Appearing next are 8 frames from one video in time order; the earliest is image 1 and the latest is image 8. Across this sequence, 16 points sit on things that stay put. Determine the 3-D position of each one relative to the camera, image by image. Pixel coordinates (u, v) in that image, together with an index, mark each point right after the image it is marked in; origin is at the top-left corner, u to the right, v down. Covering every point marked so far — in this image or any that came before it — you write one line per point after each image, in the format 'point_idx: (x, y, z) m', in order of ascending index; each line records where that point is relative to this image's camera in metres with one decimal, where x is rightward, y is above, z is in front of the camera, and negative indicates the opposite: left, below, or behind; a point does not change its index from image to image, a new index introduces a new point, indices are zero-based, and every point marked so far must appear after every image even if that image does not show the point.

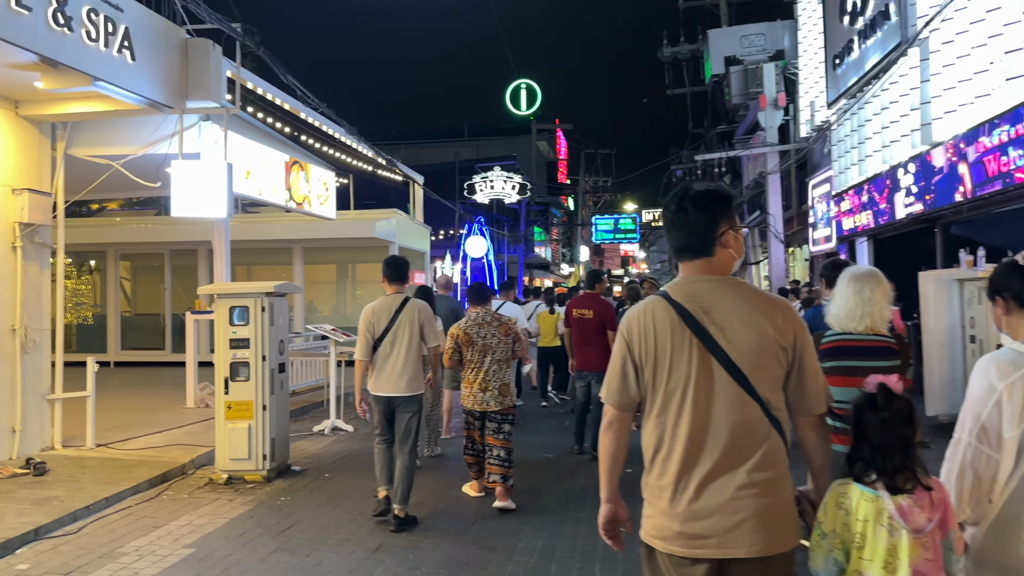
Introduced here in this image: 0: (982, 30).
0: (+5.7, +3.1, +9.4) m
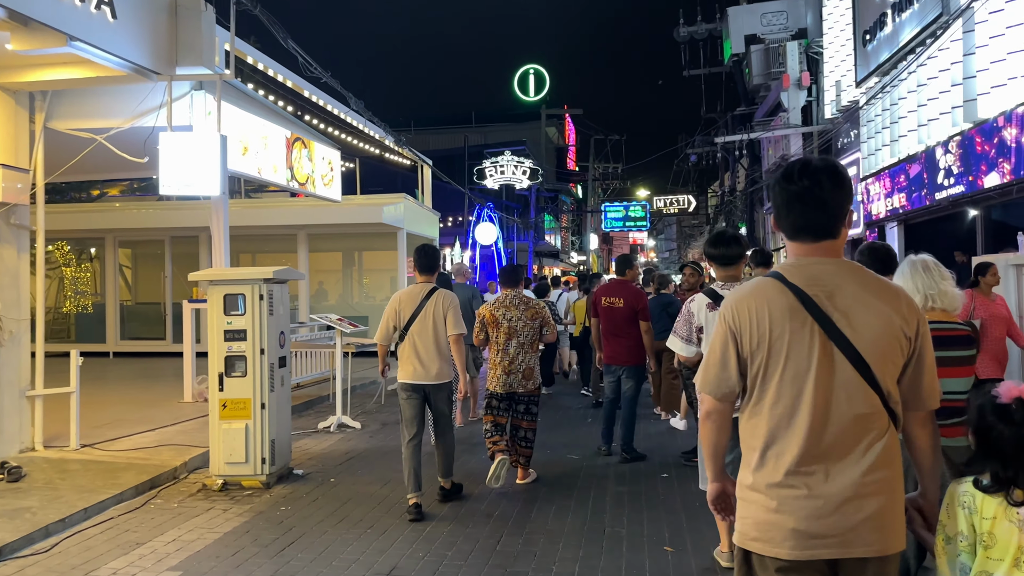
0: (+5.9, +3.2, +8.7) m
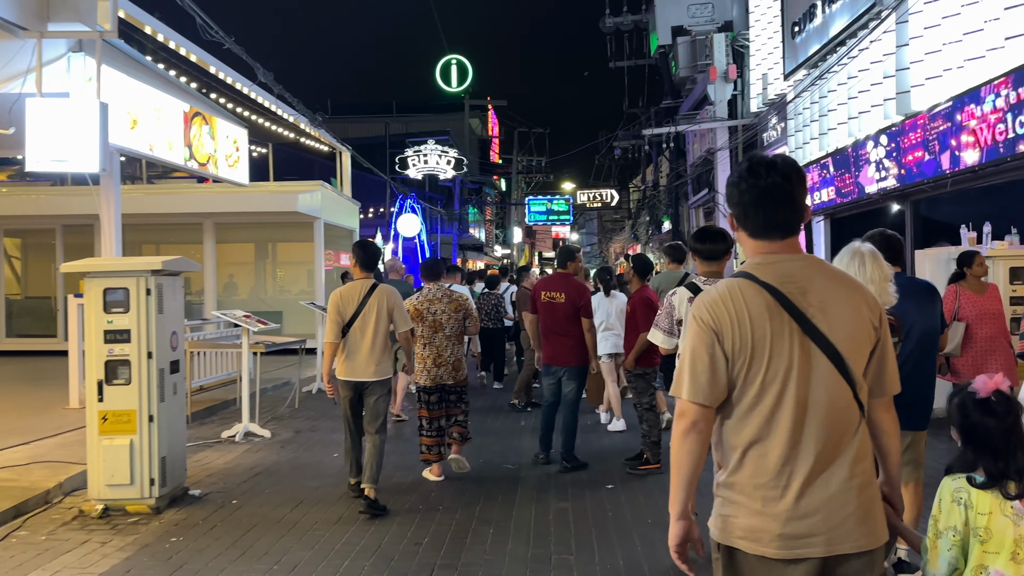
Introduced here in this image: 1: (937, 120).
0: (+5.1, +3.3, +8.5) m
1: (+5.0, +2.0, +9.2) m
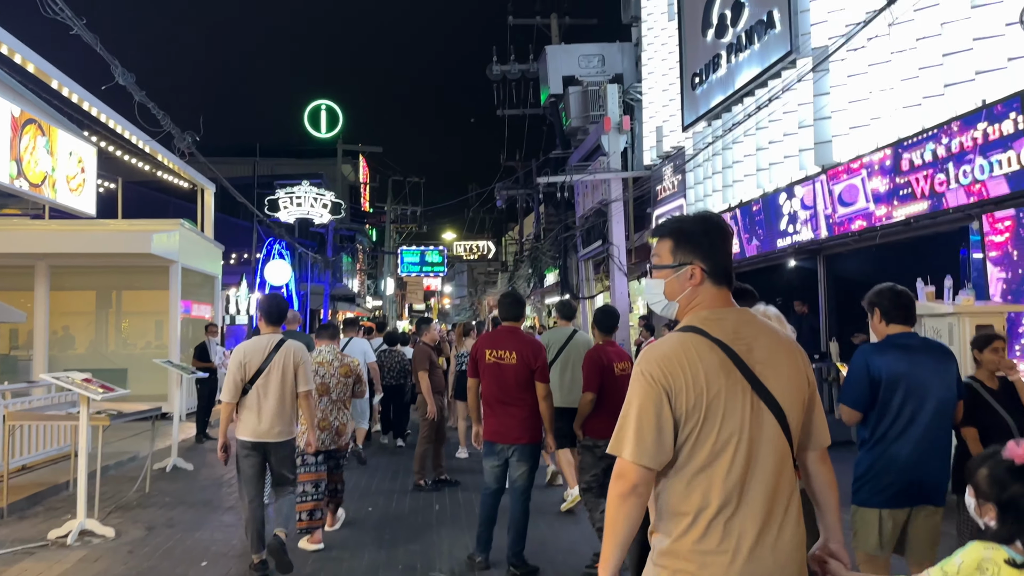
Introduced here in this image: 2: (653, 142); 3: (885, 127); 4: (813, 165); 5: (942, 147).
0: (+4.3, +2.7, +8.4) m
1: (+4.0, +1.4, +8.9) m
2: (+2.9, +3.0, +16.4) m
3: (+4.2, +1.8, +8.8) m
4: (+3.9, +1.6, +10.4) m
5: (+4.3, +1.4, +7.7) m
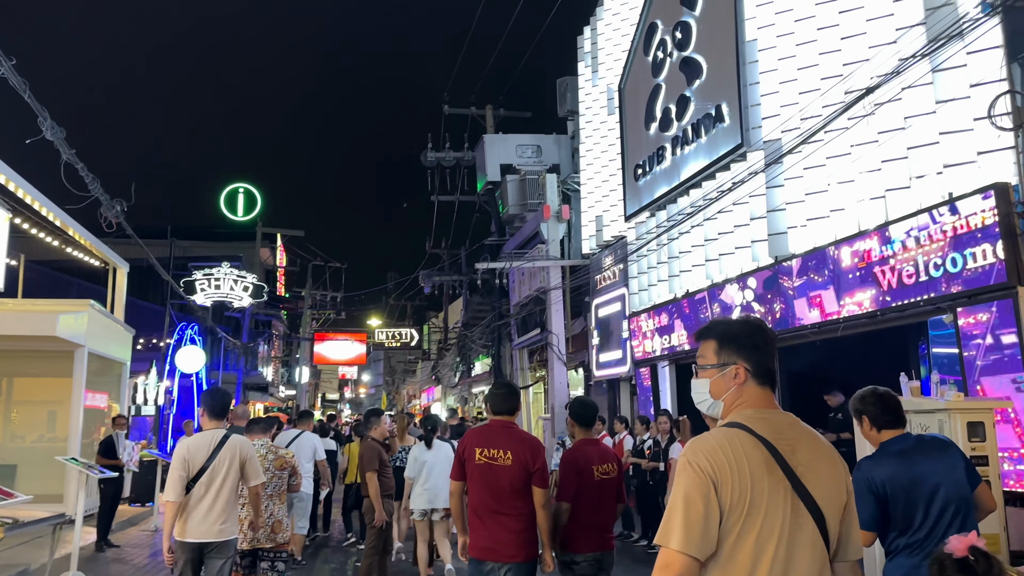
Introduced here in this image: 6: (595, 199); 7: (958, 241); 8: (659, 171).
0: (+3.9, +1.7, +8.5) m
1: (+3.5, +0.3, +8.8) m
2: (+1.6, +1.1, +16.4) m
3: (+3.7, +0.8, +8.8) m
4: (+3.3, +0.4, +10.4) m
5: (+3.9, +0.5, +7.7) m
6: (+1.7, +1.8, +16.2) m
7: (+4.0, +0.4, +7.1) m
8: (+2.5, +1.9, +13.2) m
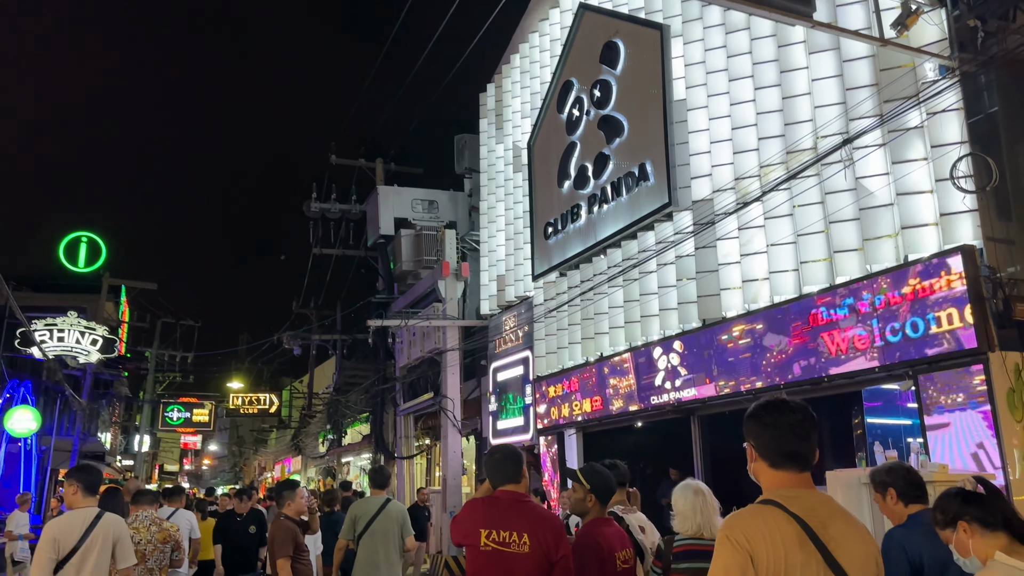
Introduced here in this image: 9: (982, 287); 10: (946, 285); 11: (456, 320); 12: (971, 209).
0: (+3.2, +1.0, +8.4) m
1: (+2.8, -0.4, +8.5) m
2: (-0.4, -0.1, +15.7) m
3: (+3.0, +0.1, +8.5) m
4: (+2.3, -0.4, +10.0) m
5: (+3.4, -0.1, +7.5) m
6: (-0.3, +0.6, +15.6) m
7: (+3.6, -0.1, +6.9) m
8: (+1.0, +0.9, +12.8) m
9: (+3.8, 0.0, +6.4) m
10: (+3.6, 0.0, +6.7) m
11: (-1.1, -0.6, +15.7) m
12: (+3.9, +0.7, +6.7) m
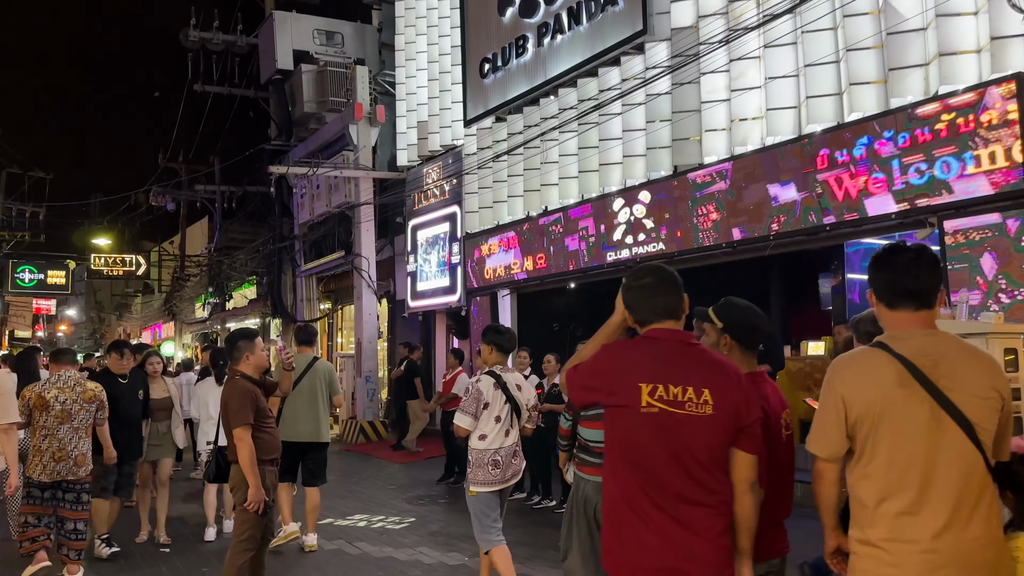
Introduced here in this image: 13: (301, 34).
0: (+2.9, +2.6, +7.4) m
1: (+2.4, +1.2, +7.7) m
2: (-1.8, +2.6, +14.1) m
3: (+2.6, +1.6, +7.6) m
4: (+1.7, +1.4, +9.0) m
5: (+3.2, +1.3, +6.7) m
6: (-1.7, +3.3, +13.9) m
7: (+3.5, +1.1, +6.2) m
8: (+0.1, +3.2, +11.3) m
9: (+3.8, +1.2, +5.7) m
10: (+3.6, +1.3, +5.9) m
11: (-2.5, +2.1, +14.1) m
12: (+3.9, +1.9, +5.9) m
13: (-4.3, +5.1, +15.9) m
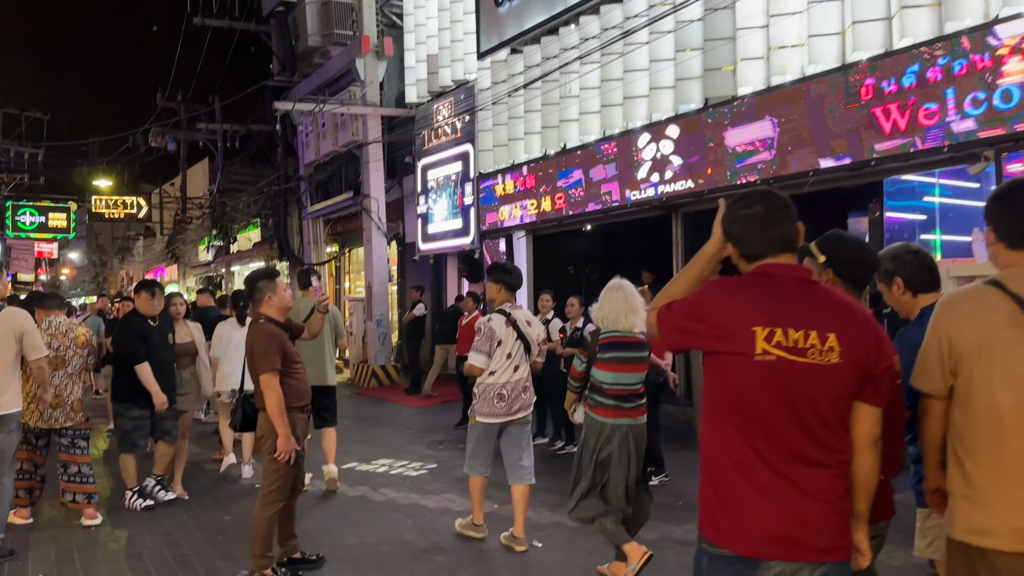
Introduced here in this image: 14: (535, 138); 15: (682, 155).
0: (+3.2, +3.1, +6.9) m
1: (+2.7, +1.8, +7.2) m
2: (-1.6, +3.6, +13.5) m
3: (+2.9, +2.2, +7.2) m
4: (+2.0, +2.1, +8.6) m
5: (+3.4, +1.7, +6.3) m
6: (-1.4, +4.3, +13.3) m
7: (+3.7, +1.6, +5.8) m
8: (+0.3, +4.0, +10.7) m
9: (+4.0, +1.6, +5.3) m
10: (+3.8, +1.7, +5.5) m
11: (-2.3, +3.1, +13.6) m
12: (+4.1, +2.4, +5.5) m
13: (-4.0, +6.2, +15.1) m
14: (+0.3, +2.1, +11.2) m
15: (+1.9, +1.4, +8.5) m
